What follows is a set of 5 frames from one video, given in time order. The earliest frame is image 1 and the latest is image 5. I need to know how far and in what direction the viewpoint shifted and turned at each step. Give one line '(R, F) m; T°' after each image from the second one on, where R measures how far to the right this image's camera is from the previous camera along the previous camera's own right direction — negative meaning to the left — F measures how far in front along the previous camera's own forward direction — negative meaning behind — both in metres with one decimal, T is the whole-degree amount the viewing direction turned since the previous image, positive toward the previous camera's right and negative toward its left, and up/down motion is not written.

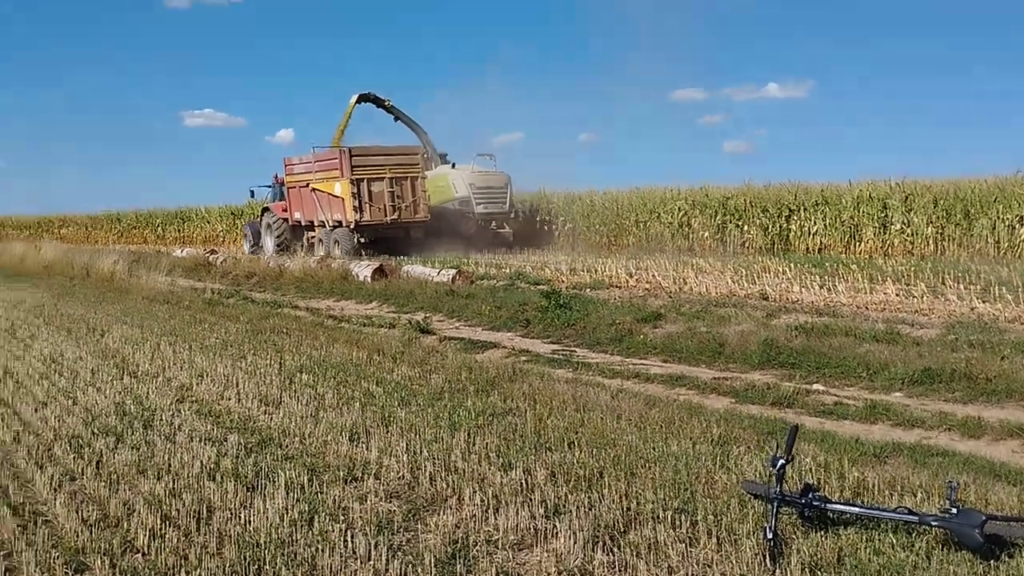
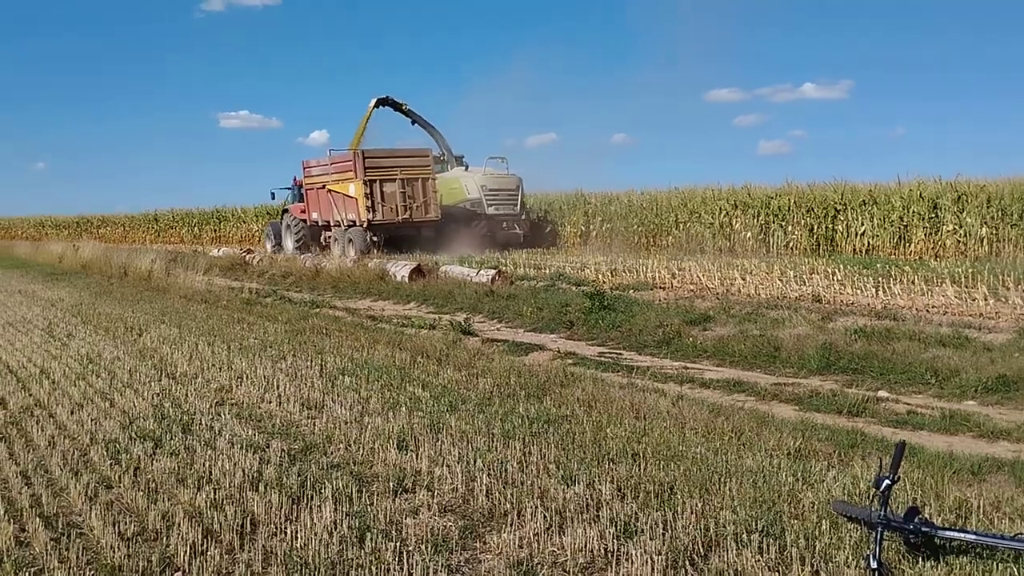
(-0.2, +0.3) m; -2°
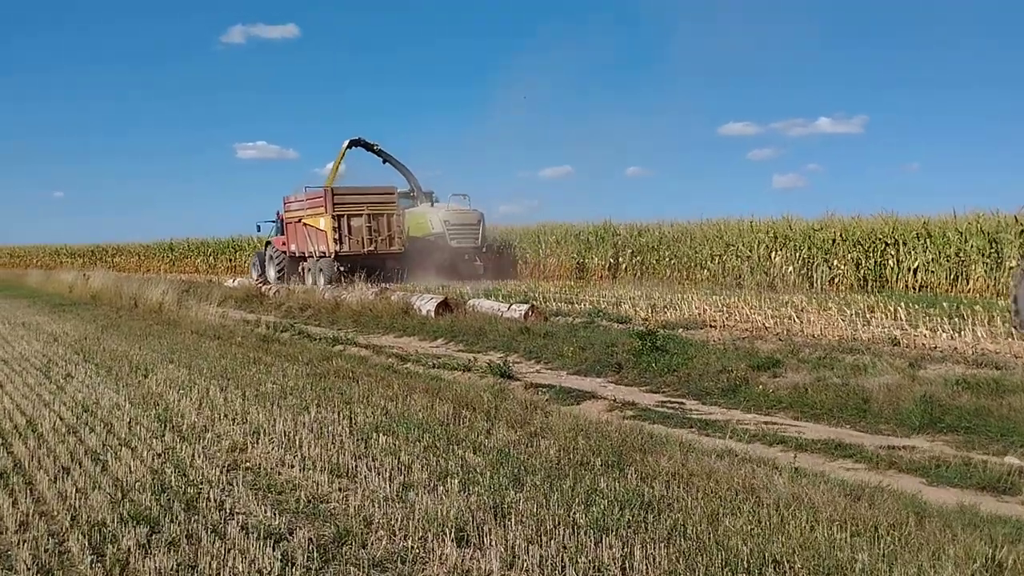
(-0.4, +1.0) m; -1°
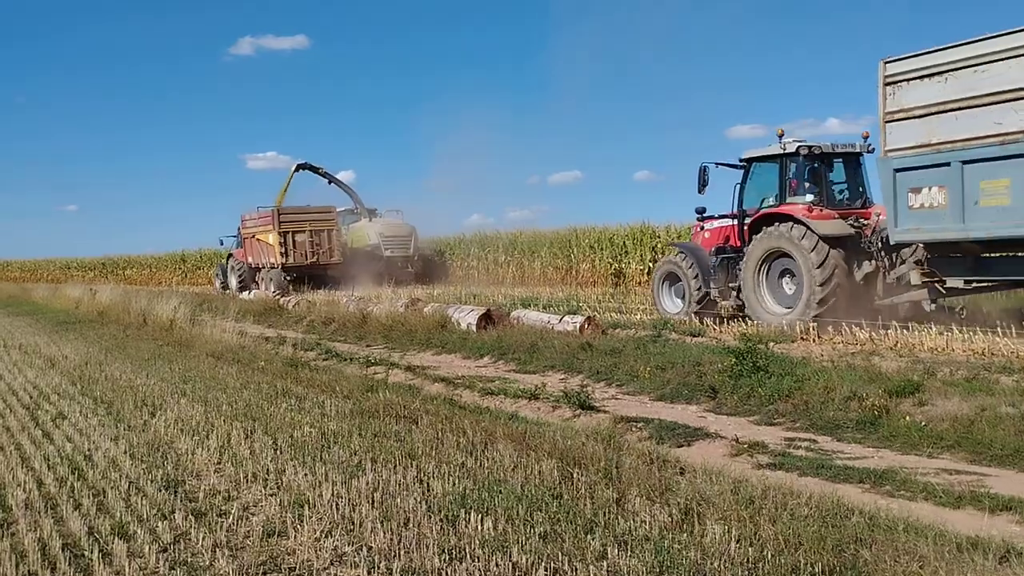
(-0.6, +1.6) m; -1°
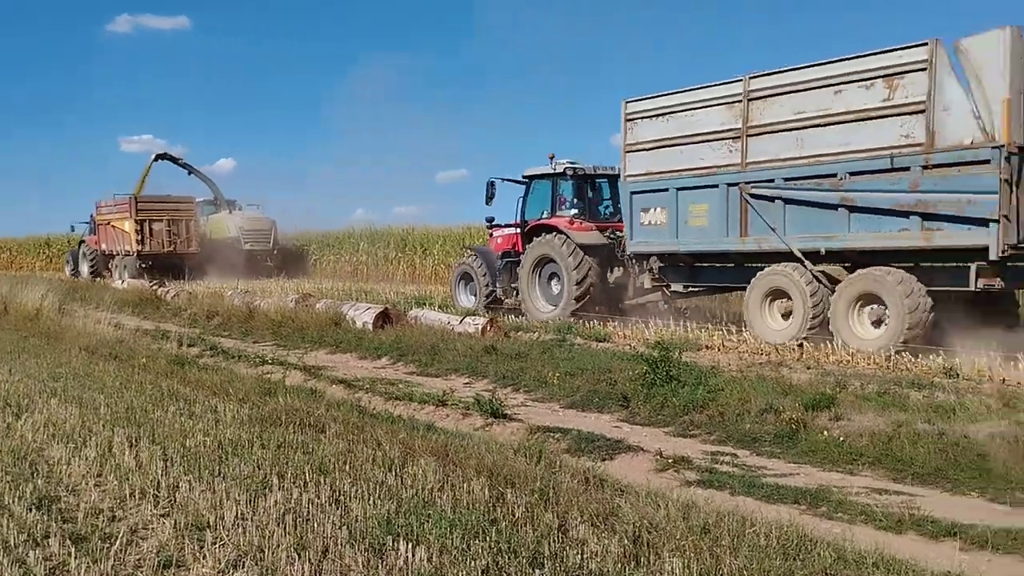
(-0.2, +0.5) m; +8°
